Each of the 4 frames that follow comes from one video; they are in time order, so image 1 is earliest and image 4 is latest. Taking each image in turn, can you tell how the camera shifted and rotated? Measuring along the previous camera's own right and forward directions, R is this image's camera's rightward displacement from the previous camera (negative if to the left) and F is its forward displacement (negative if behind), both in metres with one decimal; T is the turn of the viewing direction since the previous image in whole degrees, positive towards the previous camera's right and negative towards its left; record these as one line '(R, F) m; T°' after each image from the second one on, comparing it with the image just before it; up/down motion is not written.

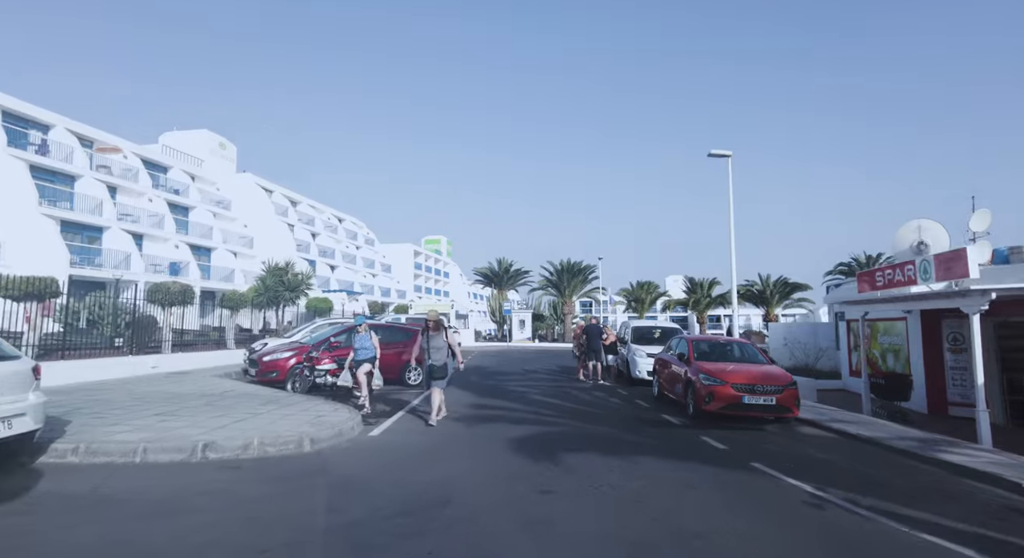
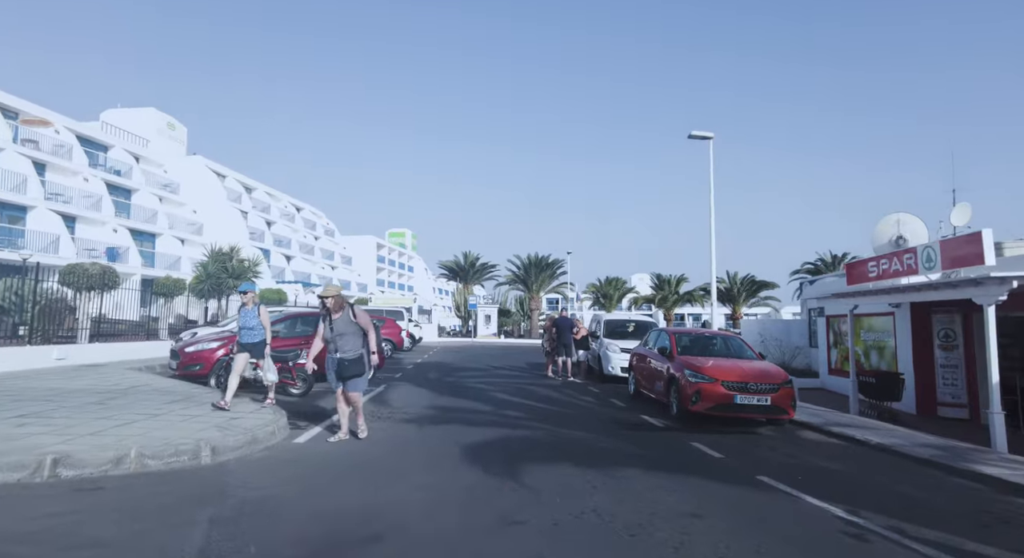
(+0.1, +1.5) m; +3°
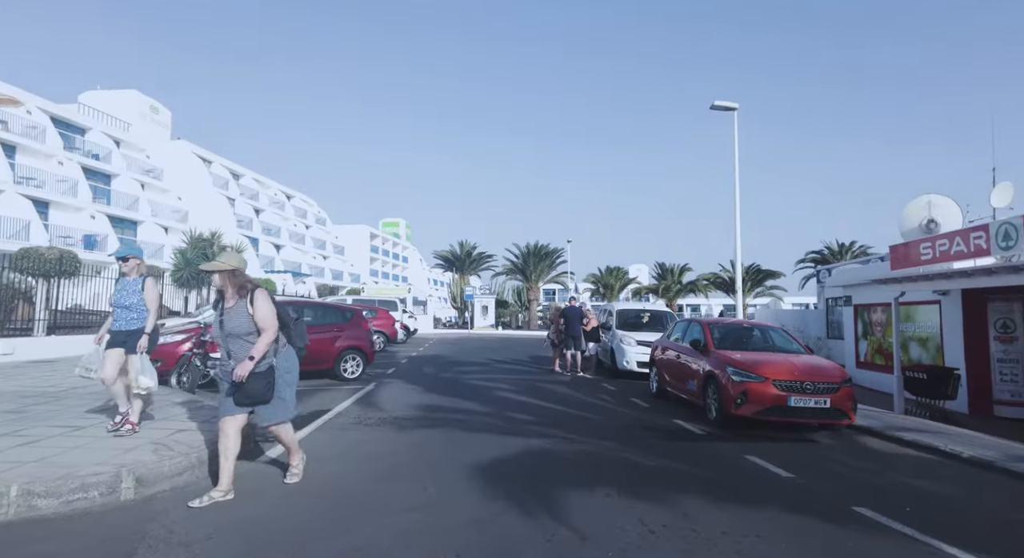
(-0.2, +1.5) m; +1°
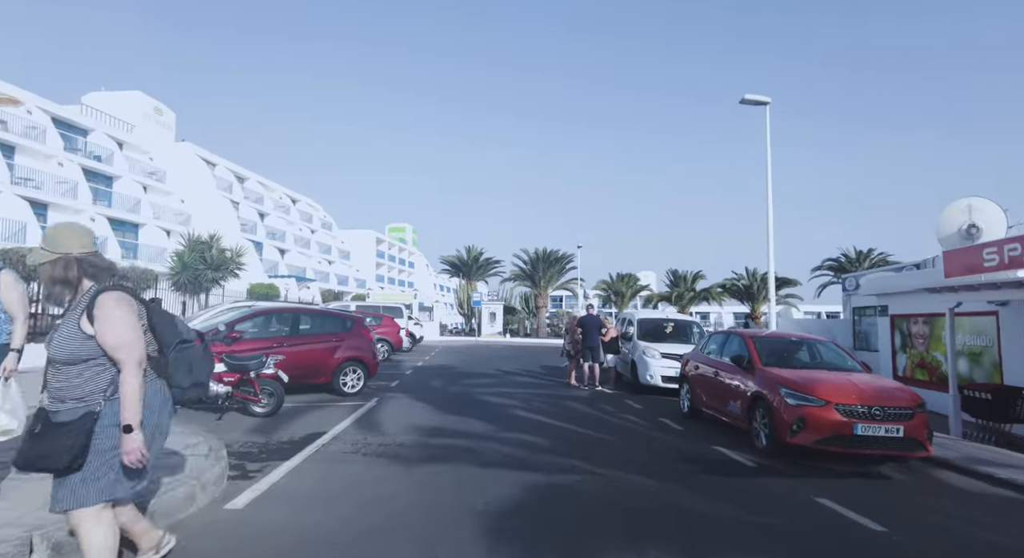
(-0.2, +1.1) m; -1°
